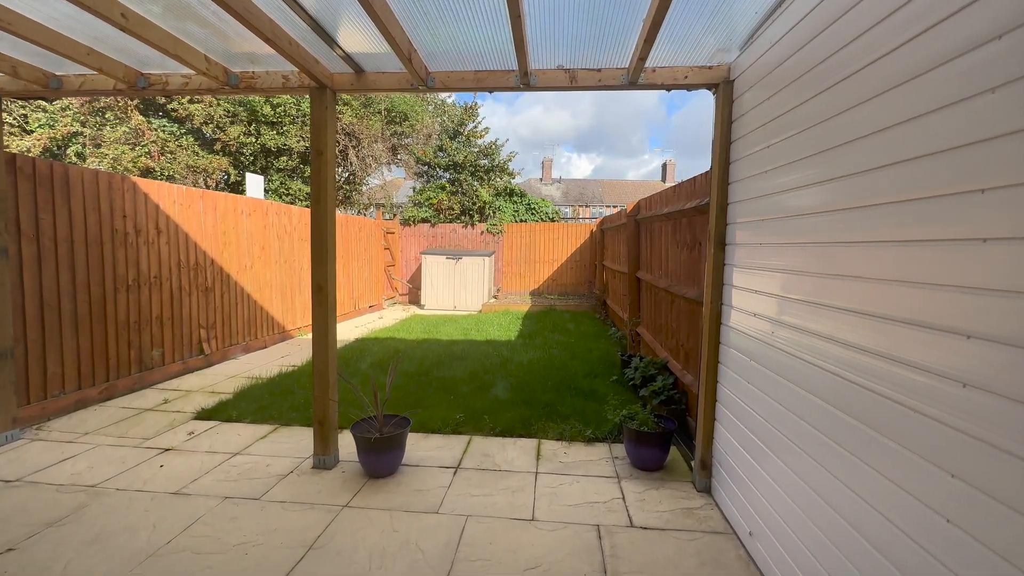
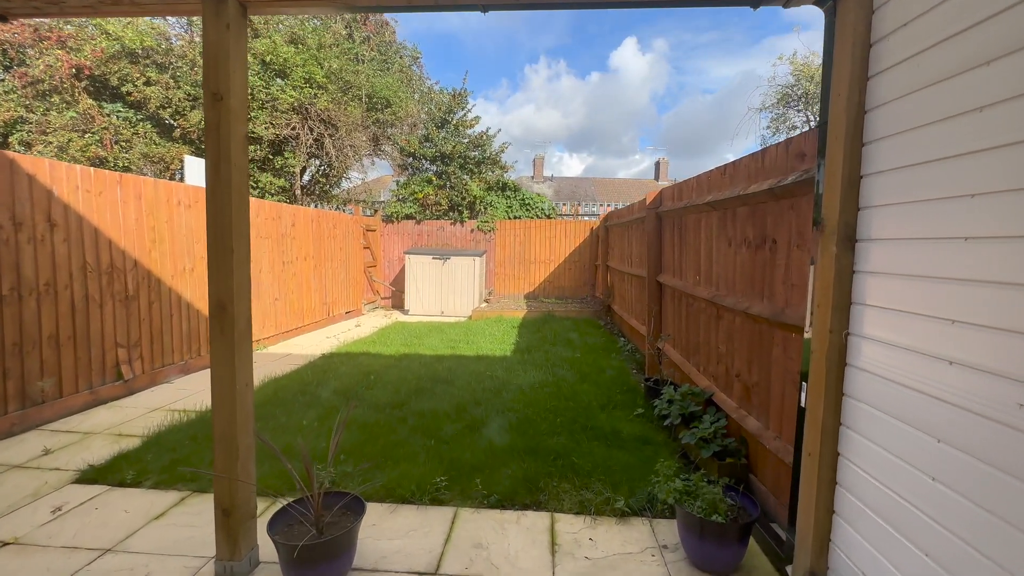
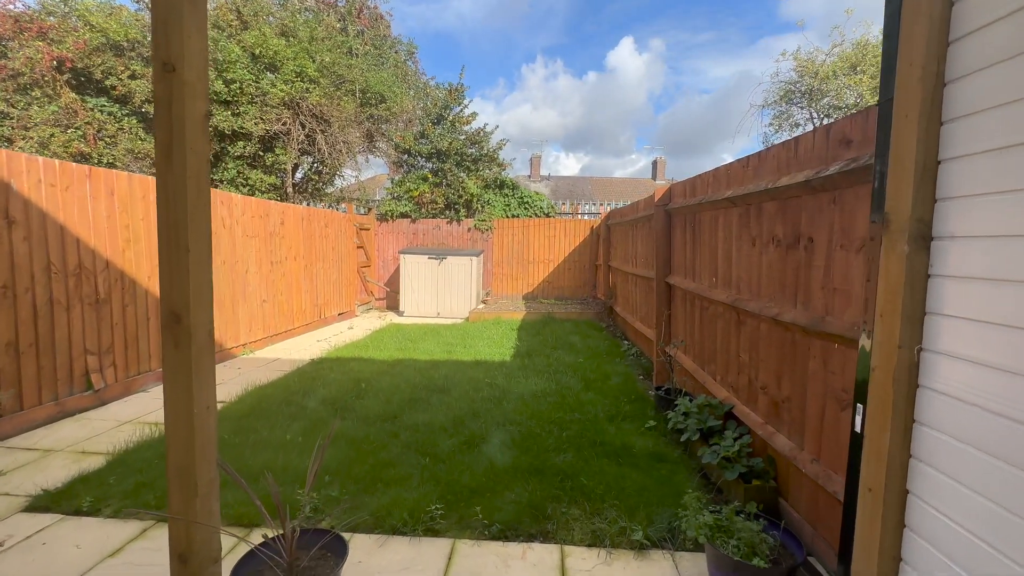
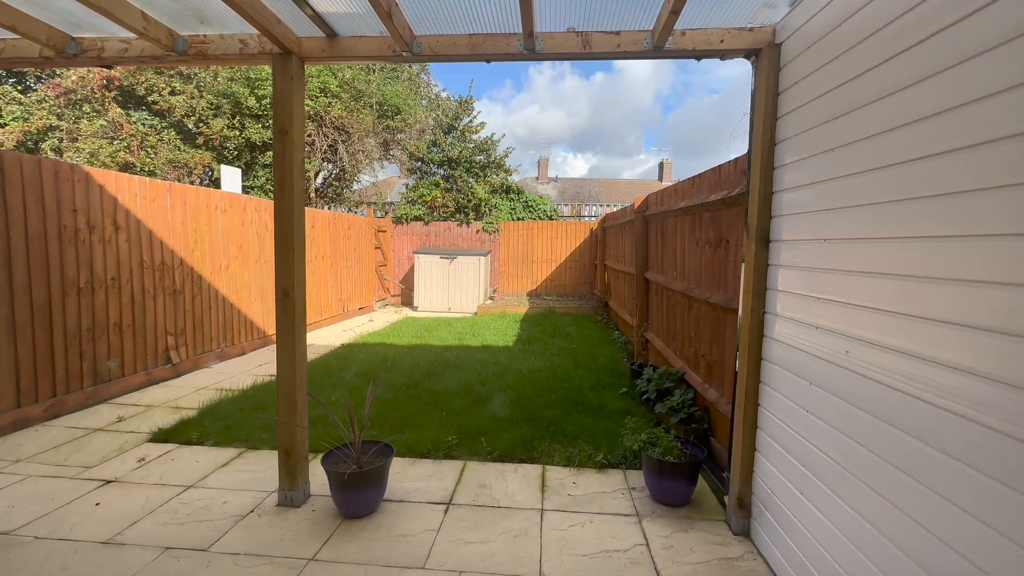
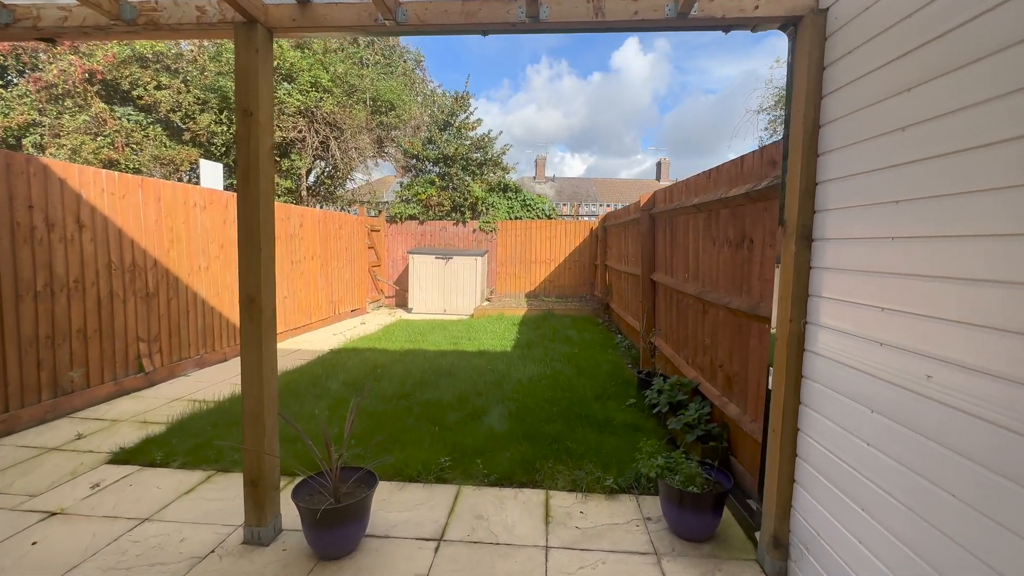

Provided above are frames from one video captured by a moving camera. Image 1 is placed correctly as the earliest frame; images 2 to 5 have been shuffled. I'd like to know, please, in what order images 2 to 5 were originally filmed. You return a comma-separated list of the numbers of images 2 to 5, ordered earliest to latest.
4, 5, 2, 3
